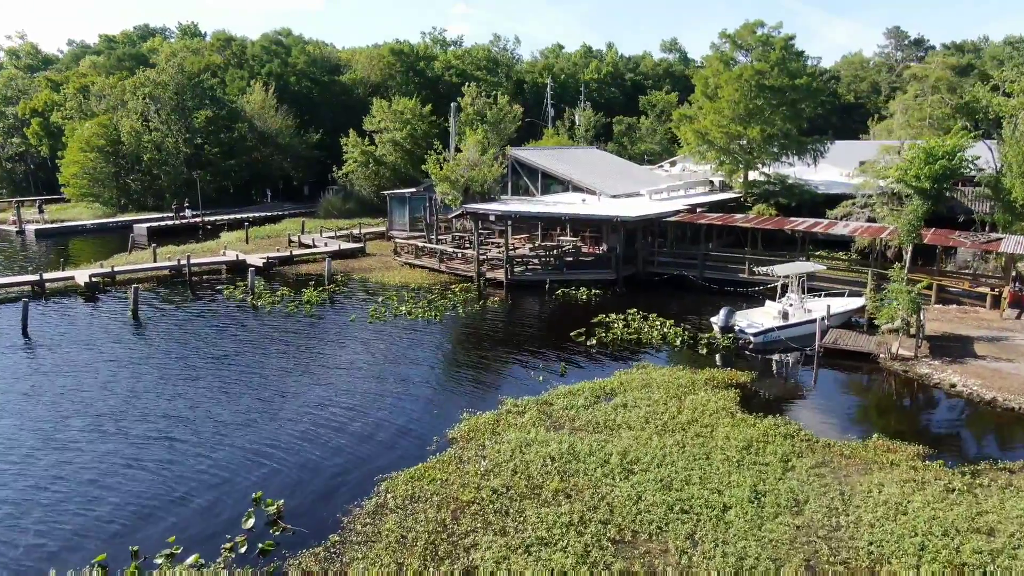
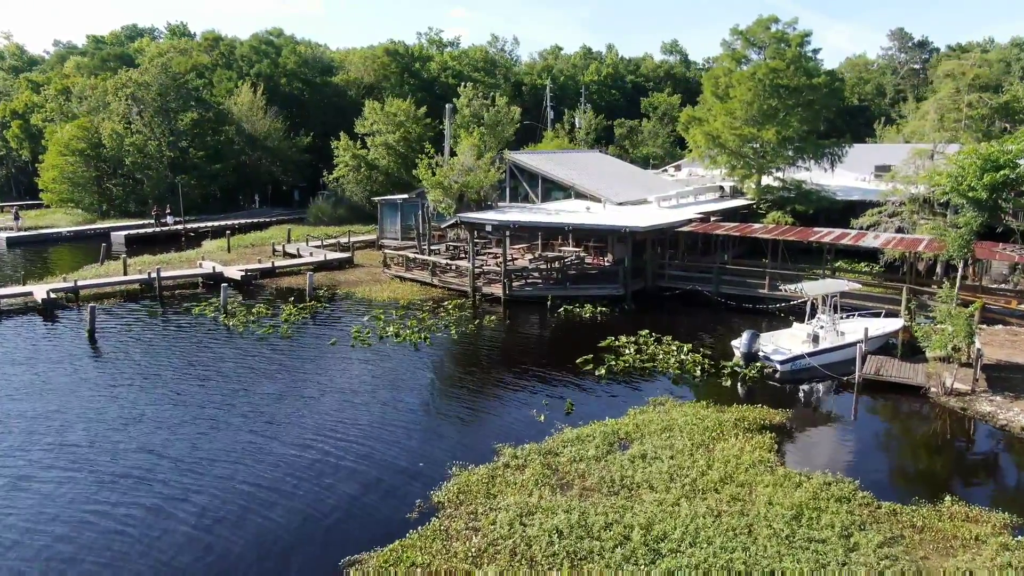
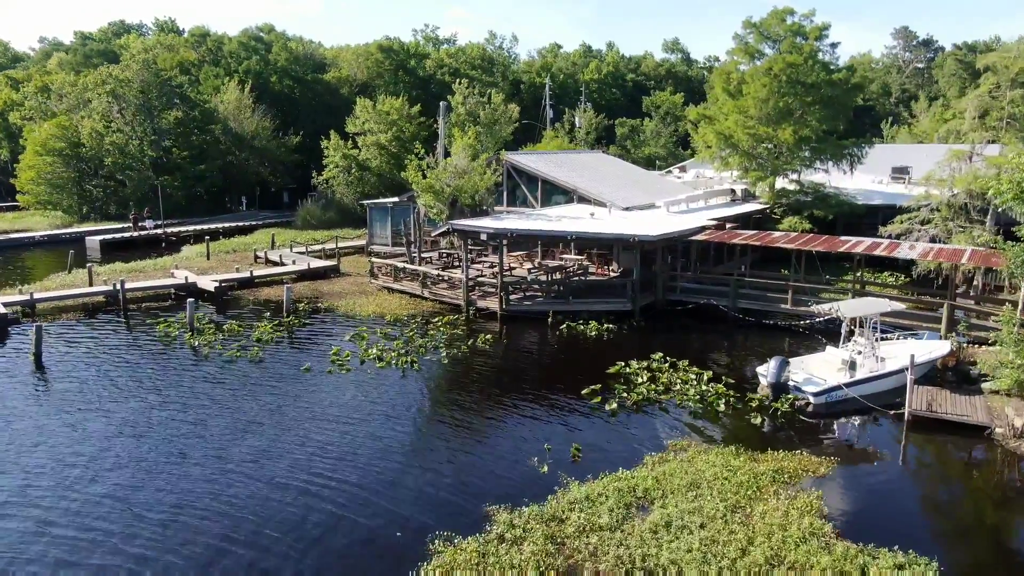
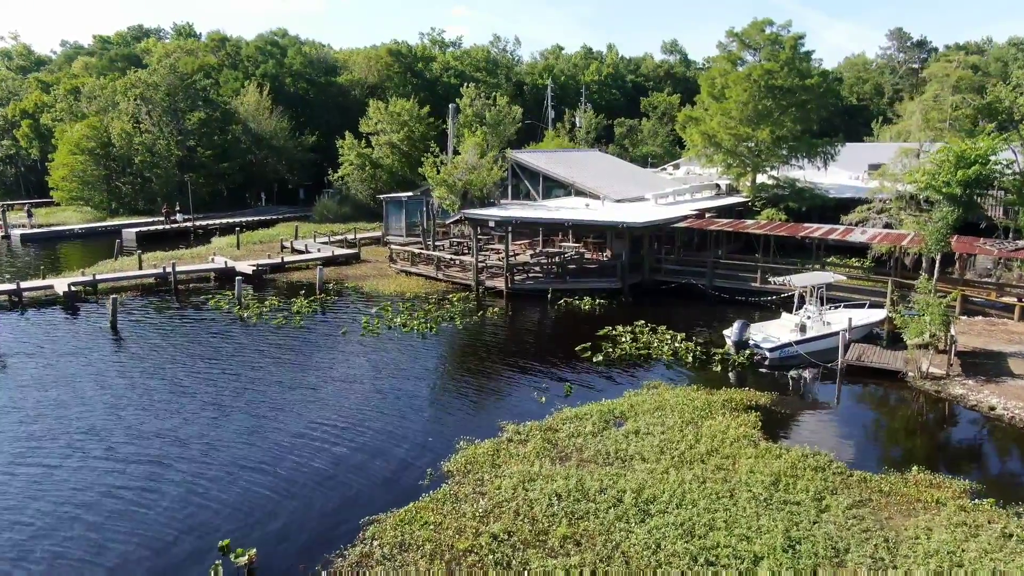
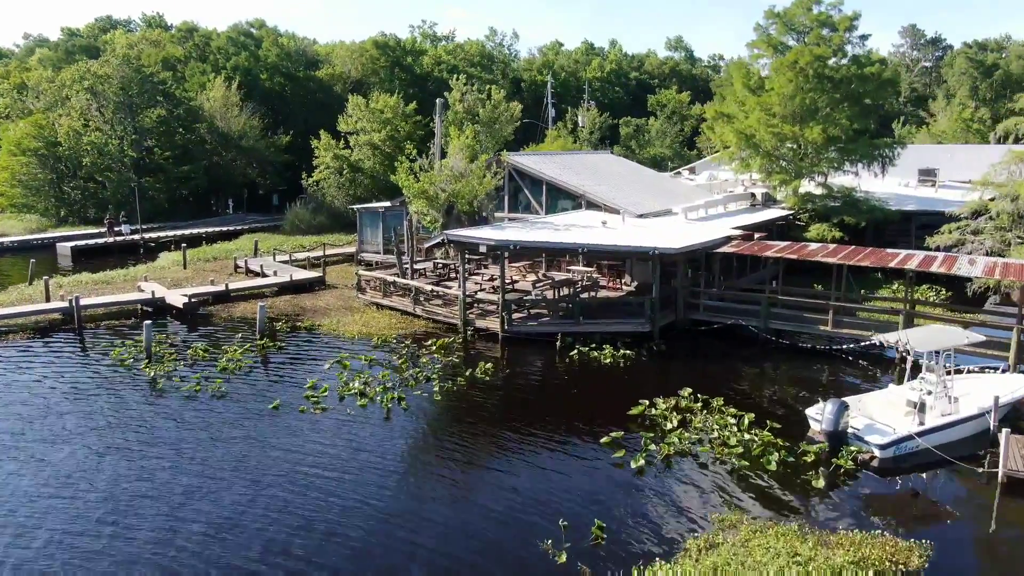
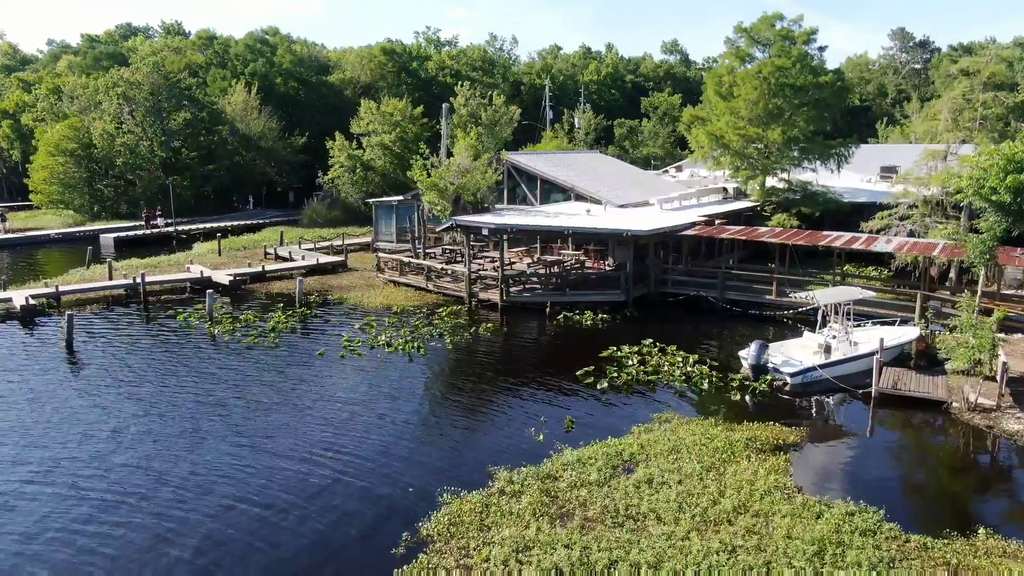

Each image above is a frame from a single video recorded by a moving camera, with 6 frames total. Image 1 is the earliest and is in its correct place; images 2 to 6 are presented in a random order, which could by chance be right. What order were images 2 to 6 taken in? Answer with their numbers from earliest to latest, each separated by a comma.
4, 2, 6, 3, 5
